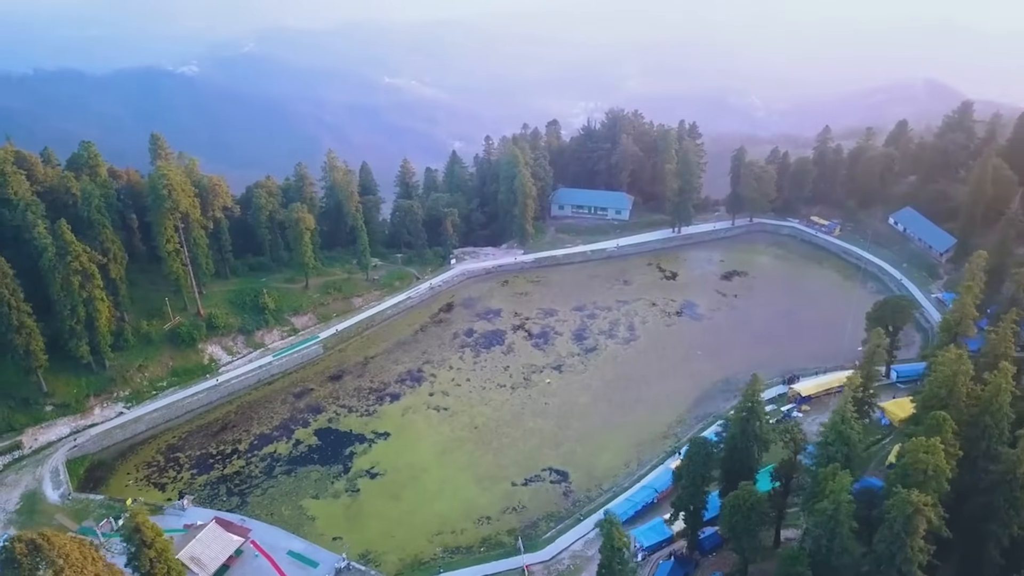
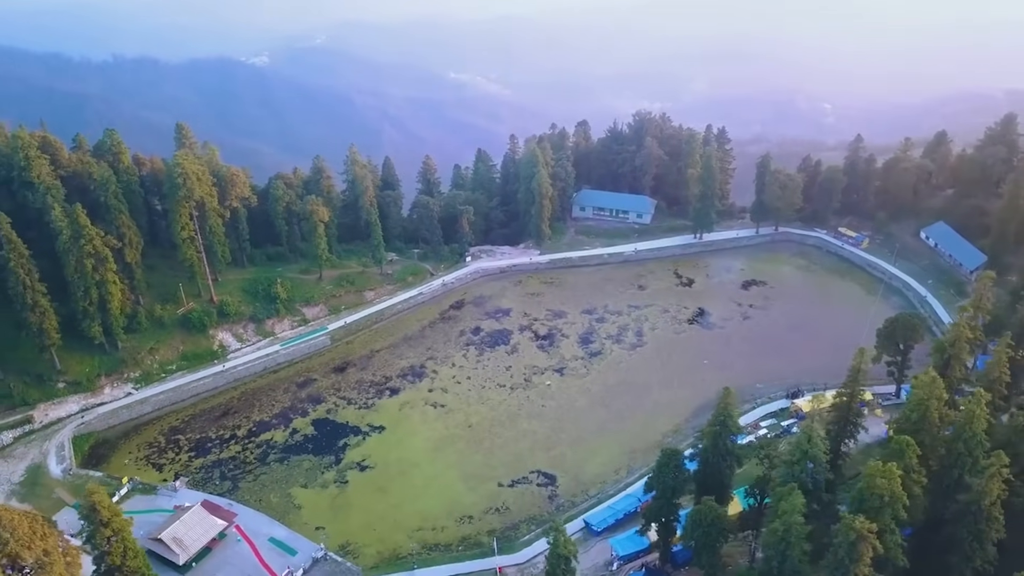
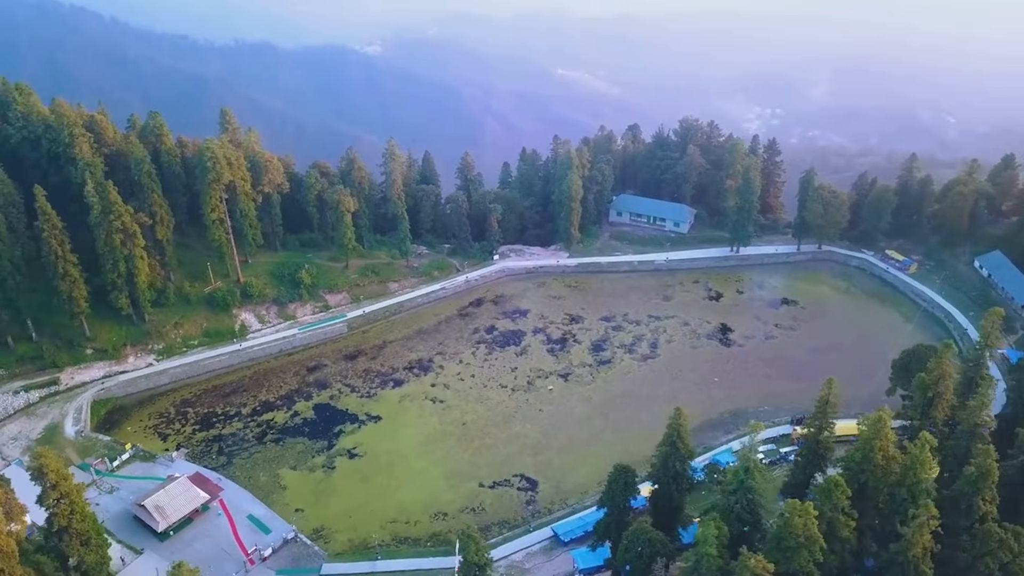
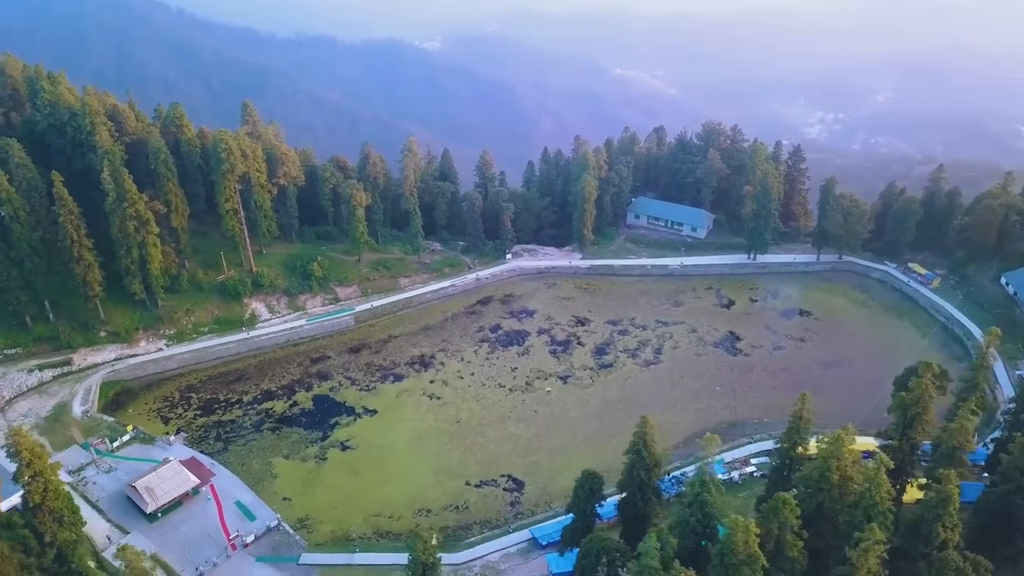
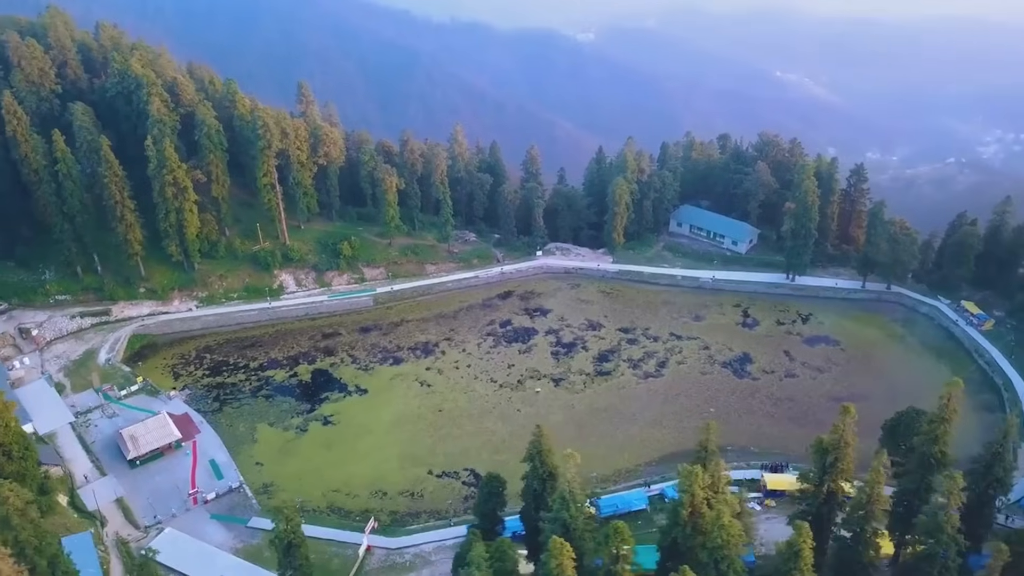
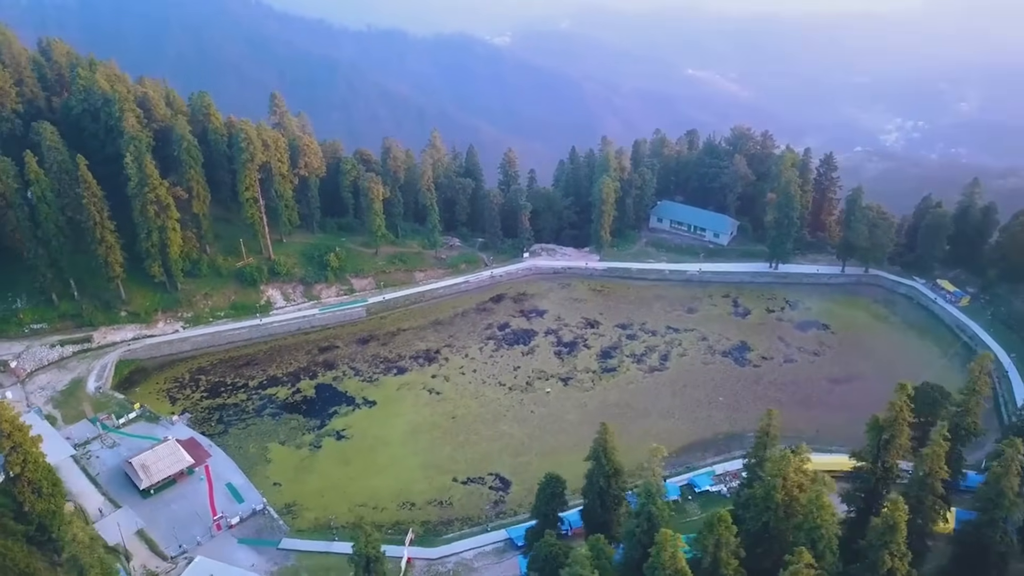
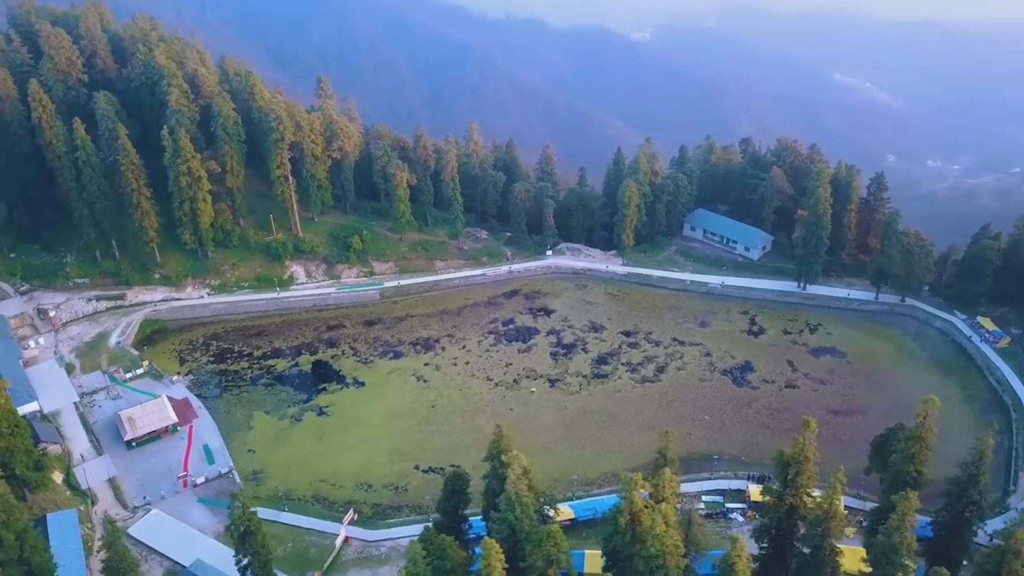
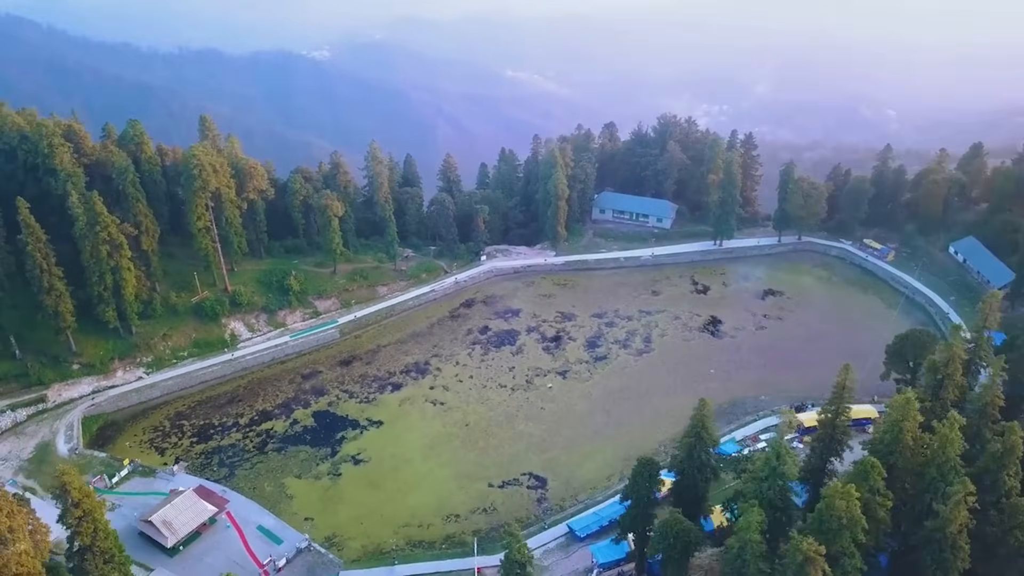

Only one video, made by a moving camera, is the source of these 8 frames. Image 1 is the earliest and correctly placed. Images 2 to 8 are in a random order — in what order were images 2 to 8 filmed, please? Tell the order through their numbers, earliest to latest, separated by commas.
2, 8, 3, 4, 6, 5, 7
